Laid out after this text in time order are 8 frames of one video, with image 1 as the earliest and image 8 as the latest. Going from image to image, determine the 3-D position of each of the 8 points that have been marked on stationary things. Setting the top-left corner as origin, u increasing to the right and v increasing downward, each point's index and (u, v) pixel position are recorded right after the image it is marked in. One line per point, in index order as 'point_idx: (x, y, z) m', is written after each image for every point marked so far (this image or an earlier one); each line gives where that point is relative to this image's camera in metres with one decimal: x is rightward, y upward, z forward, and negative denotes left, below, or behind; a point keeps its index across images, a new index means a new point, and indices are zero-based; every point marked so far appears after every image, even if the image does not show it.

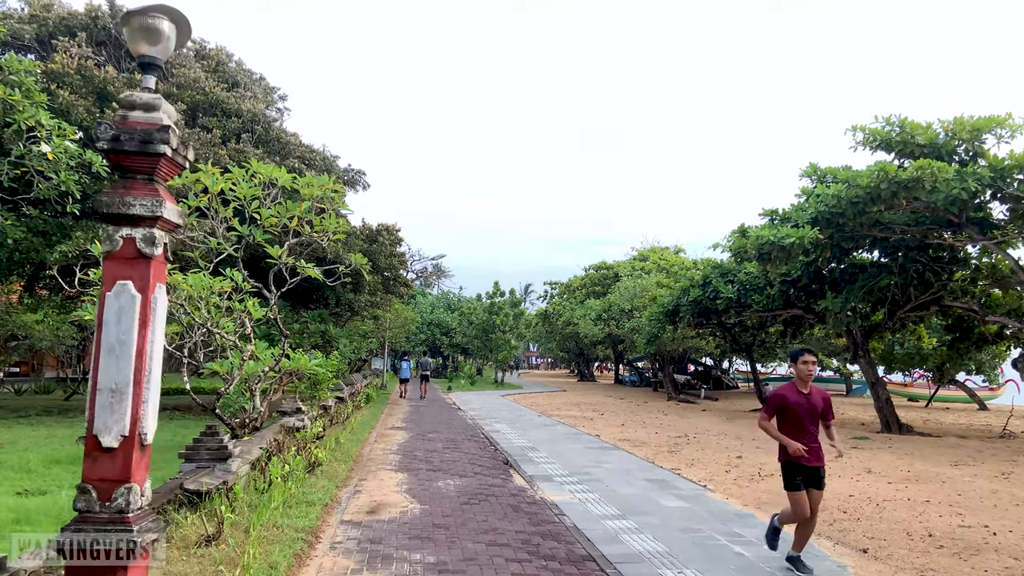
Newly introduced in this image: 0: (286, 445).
0: (-2.2, -1.6, +7.4) m
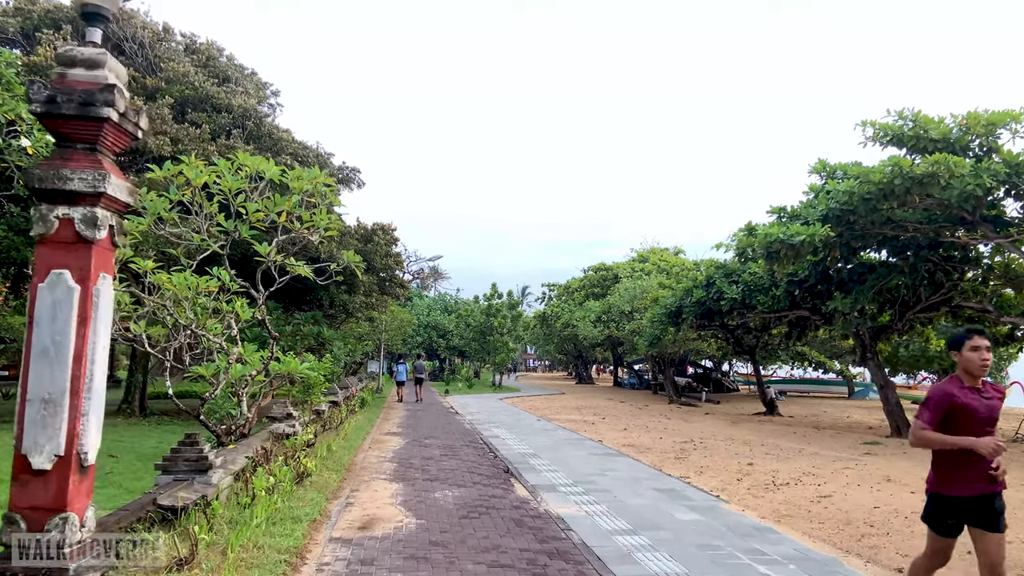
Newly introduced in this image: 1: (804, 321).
0: (-2.2, -1.6, +7.0) m
1: (+6.5, -0.7, +16.8) m
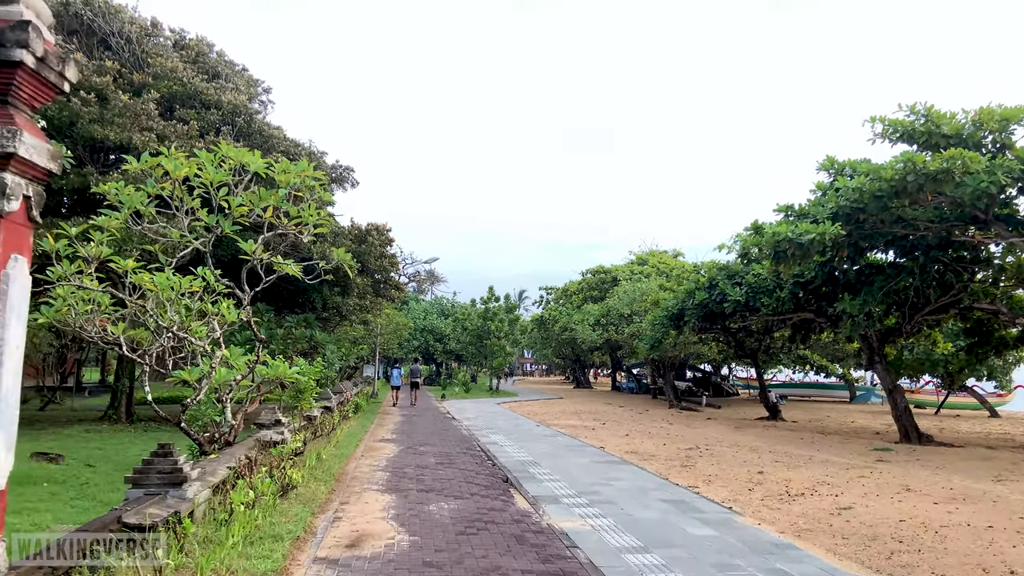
0: (-2.2, -1.5, +6.6) m
1: (+6.5, -0.8, +16.4) m
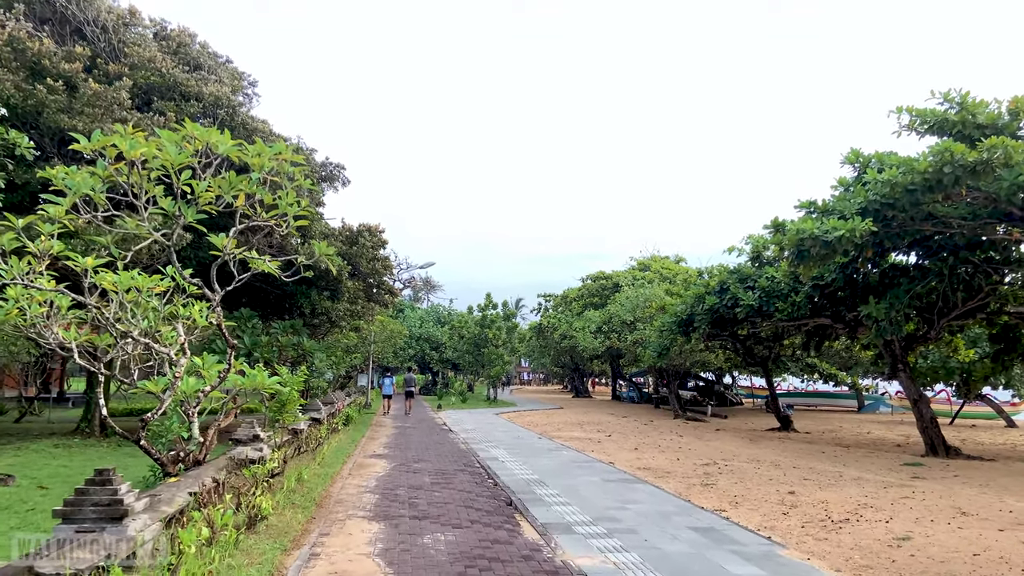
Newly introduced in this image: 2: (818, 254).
0: (-2.2, -1.5, +5.8) m
1: (+6.5, -0.9, +15.6) m
2: (+4.0, +0.4, +9.8) m
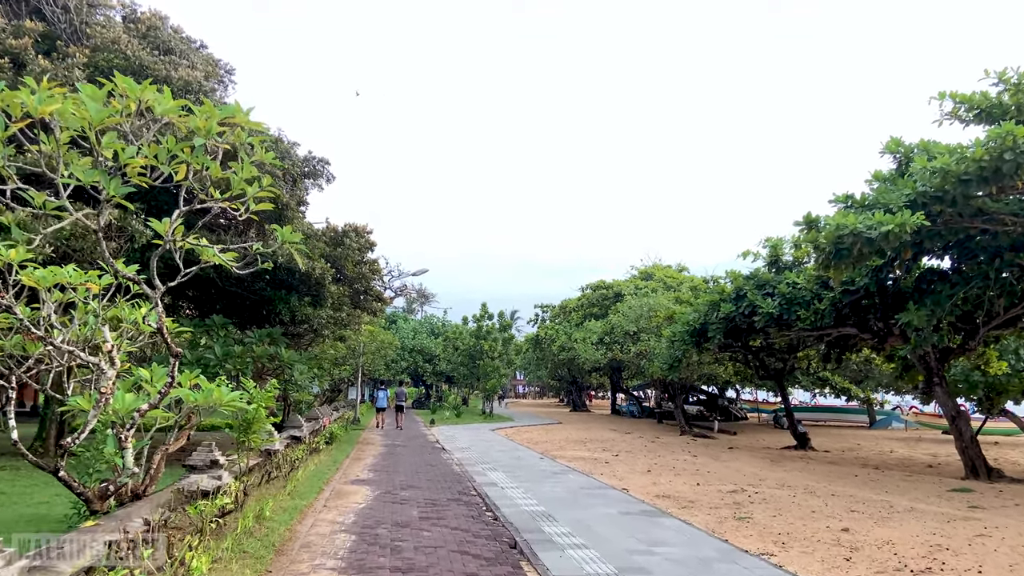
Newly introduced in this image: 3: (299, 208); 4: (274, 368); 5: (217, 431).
0: (-2.1, -1.5, +4.6) m
1: (+6.4, -1.0, +14.5) m
2: (+4.0, +0.4, +8.7) m
3: (-3.5, +1.3, +12.3) m
4: (-3.7, -1.2, +11.6) m
5: (-3.5, -1.7, +9.0) m
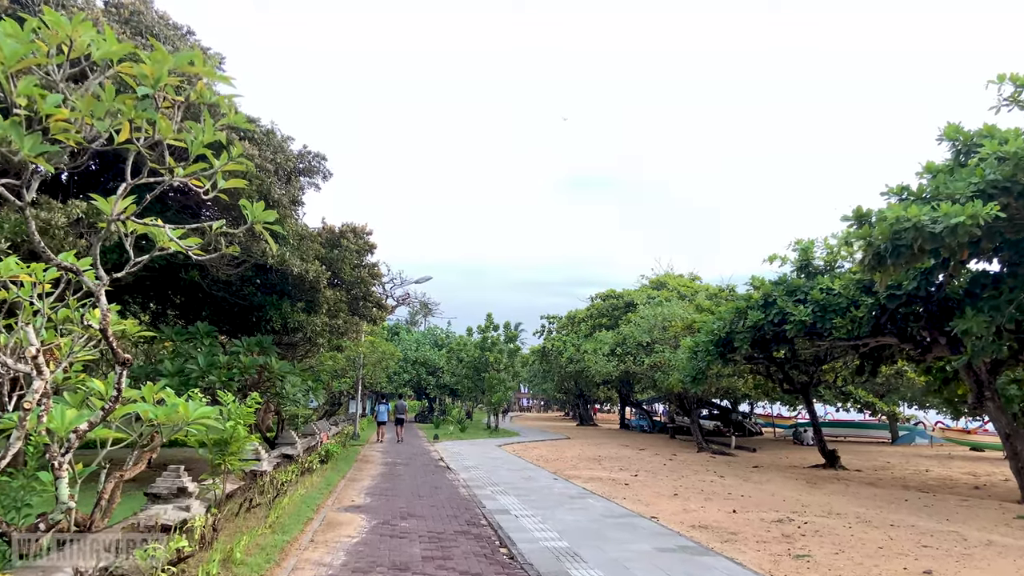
0: (-2.0, -1.4, +3.6) m
1: (+6.6, -1.1, +13.5) m
2: (+4.2, +0.4, +7.7) m
3: (-3.3, +1.3, +11.4) m
4: (-3.5, -1.3, +10.6) m
5: (-3.4, -1.7, +8.0) m
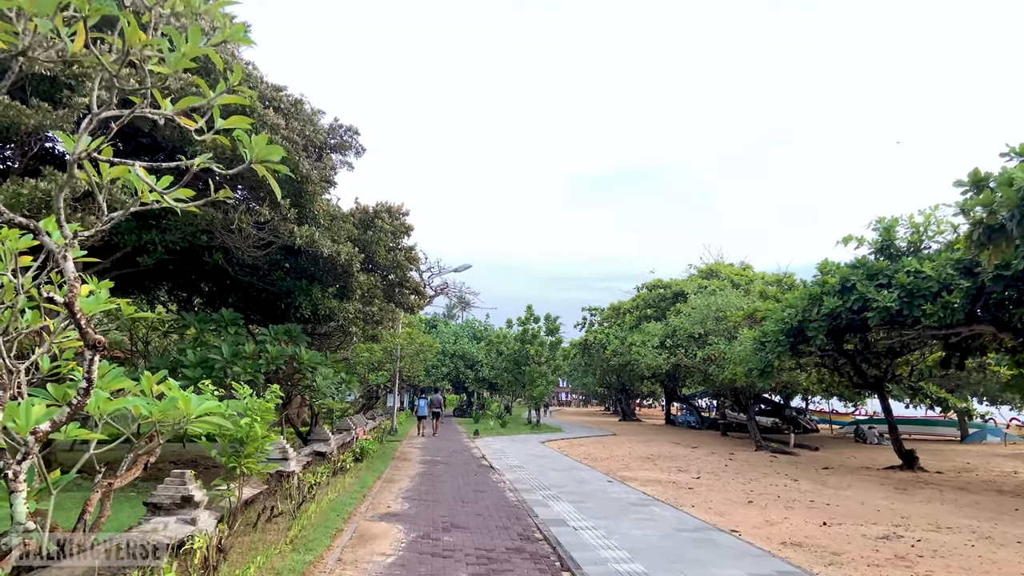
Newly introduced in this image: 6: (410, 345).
0: (-1.7, -1.3, +2.7) m
1: (+7.4, -0.9, +12.1) m
2: (+4.7, +0.6, +6.4) m
3: (-2.6, +1.5, +10.5) m
4: (-2.8, -1.1, +9.7) m
5: (-2.8, -1.6, +7.2) m
6: (-2.6, -1.4, +19.2) m
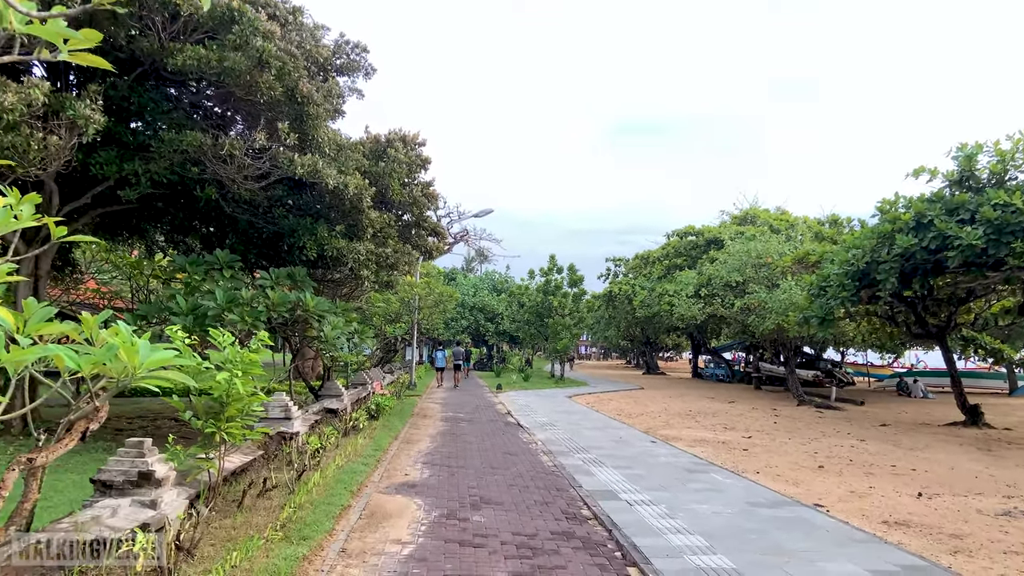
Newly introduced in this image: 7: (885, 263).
0: (-1.5, -1.0, +1.6) m
1: (+7.8, 0.0, +10.8) m
2: (+4.9, +1.1, +5.1) m
3: (-2.3, +2.2, +9.2) m
4: (-2.5, -0.4, +8.6) m
5: (-2.5, -1.0, +6.1) m
6: (-2.0, -0.2, +18.1) m
7: (+5.2, +0.3, +10.7) m
